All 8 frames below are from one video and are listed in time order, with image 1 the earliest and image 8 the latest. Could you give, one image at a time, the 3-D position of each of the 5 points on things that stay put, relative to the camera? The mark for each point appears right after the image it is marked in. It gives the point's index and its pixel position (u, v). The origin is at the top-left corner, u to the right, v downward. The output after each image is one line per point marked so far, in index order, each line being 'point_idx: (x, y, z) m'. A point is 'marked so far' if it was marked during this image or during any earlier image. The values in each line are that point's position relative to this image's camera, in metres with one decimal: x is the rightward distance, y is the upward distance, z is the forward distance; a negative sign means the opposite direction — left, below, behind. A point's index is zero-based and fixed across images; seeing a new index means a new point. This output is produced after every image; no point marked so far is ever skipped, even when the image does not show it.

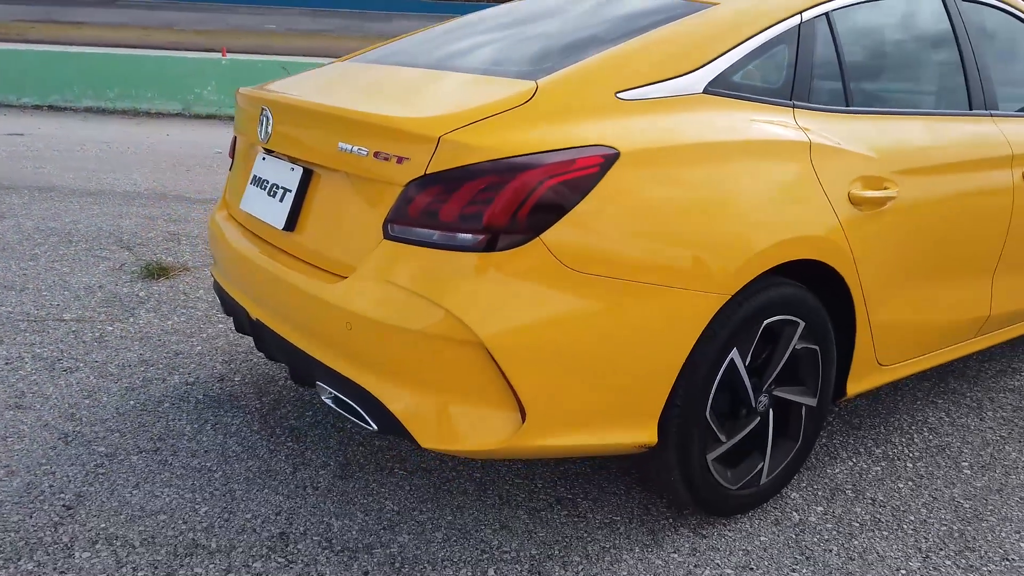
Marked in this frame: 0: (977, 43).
0: (+1.9, +1.0, +3.1) m
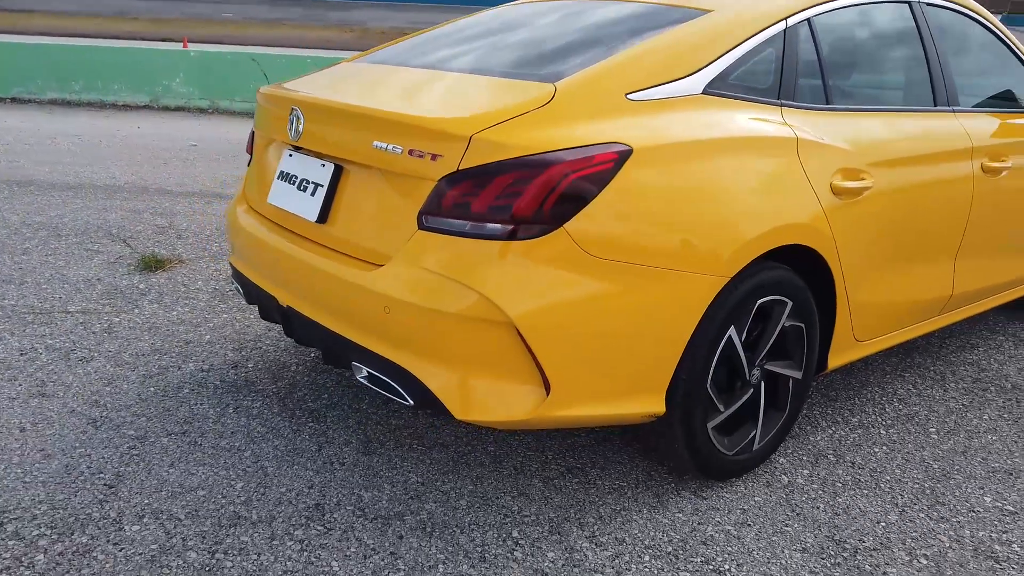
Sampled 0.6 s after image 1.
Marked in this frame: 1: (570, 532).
0: (+1.9, +1.1, +3.4) m
1: (+0.2, -0.7, +2.4) m
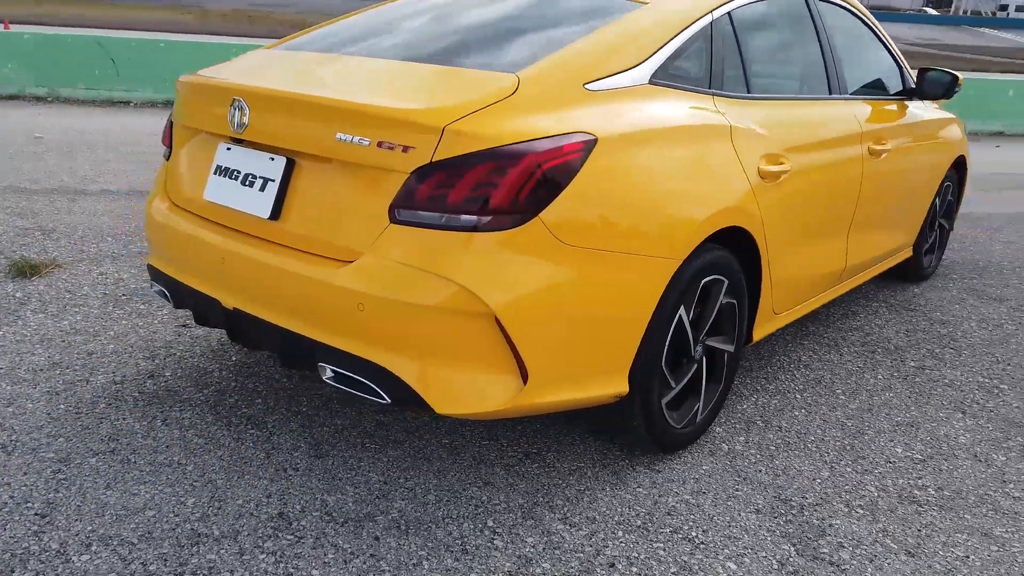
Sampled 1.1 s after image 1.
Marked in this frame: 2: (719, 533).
0: (+1.5, +1.2, +3.7) m
1: (+0.1, -0.7, +2.4) m
2: (+0.6, -0.7, +2.4) m
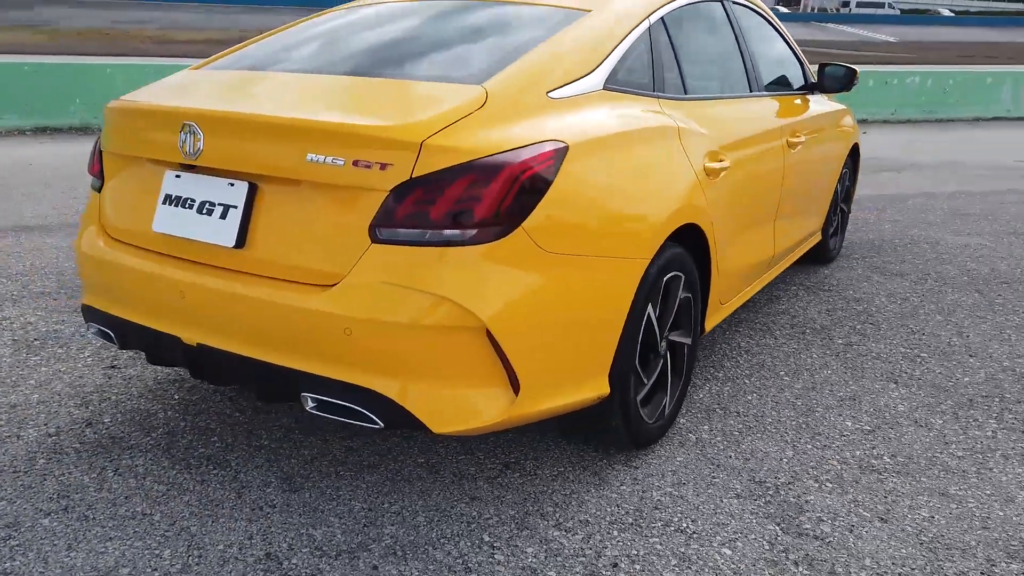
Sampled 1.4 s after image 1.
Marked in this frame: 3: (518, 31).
0: (+1.1, +1.2, +3.9) m
1: (+0.1, -0.7, +2.4) m
2: (+0.6, -0.7, +2.4) m
3: (0.0, +0.9, +2.8) m
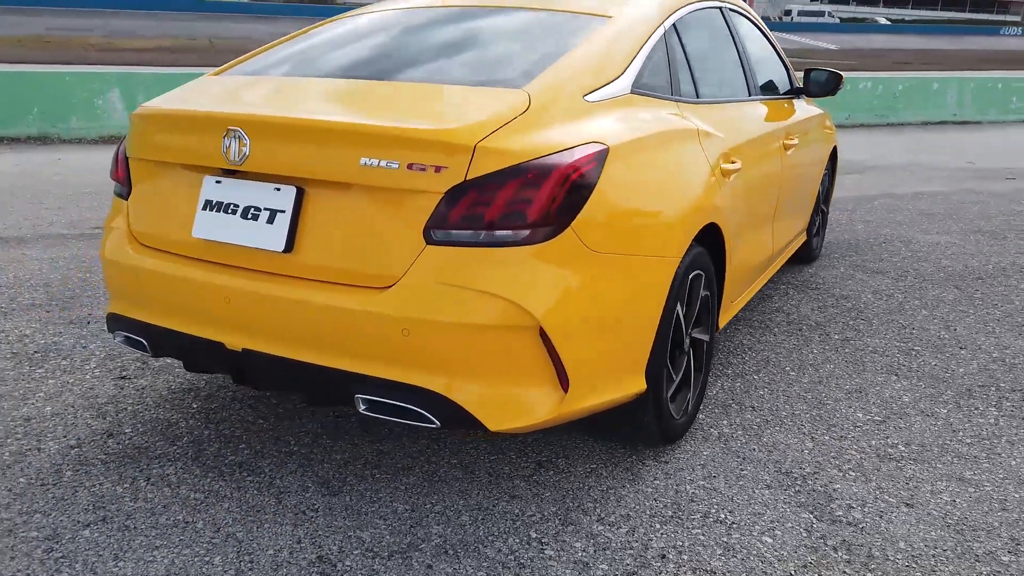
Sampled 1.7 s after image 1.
0: (+1.2, +1.2, +4.0) m
1: (+0.2, -0.7, +2.4) m
2: (+0.7, -0.7, +2.5) m
3: (+0.1, +0.9, +2.8) m
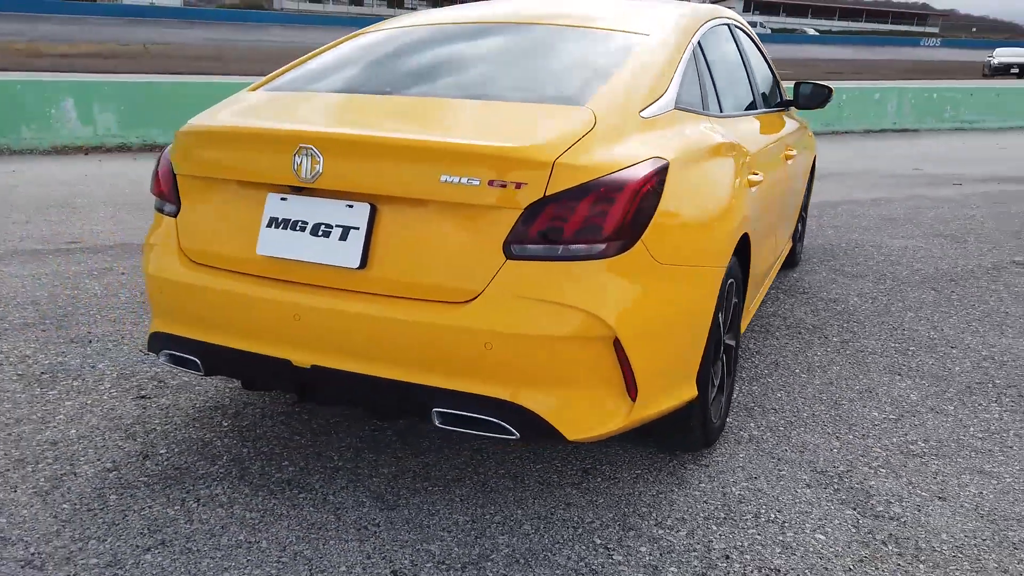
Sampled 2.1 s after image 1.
0: (+1.2, +1.2, +4.1) m
1: (+0.4, -0.8, +2.5) m
2: (+0.9, -0.7, +2.6) m
3: (+0.2, +0.9, +2.9) m
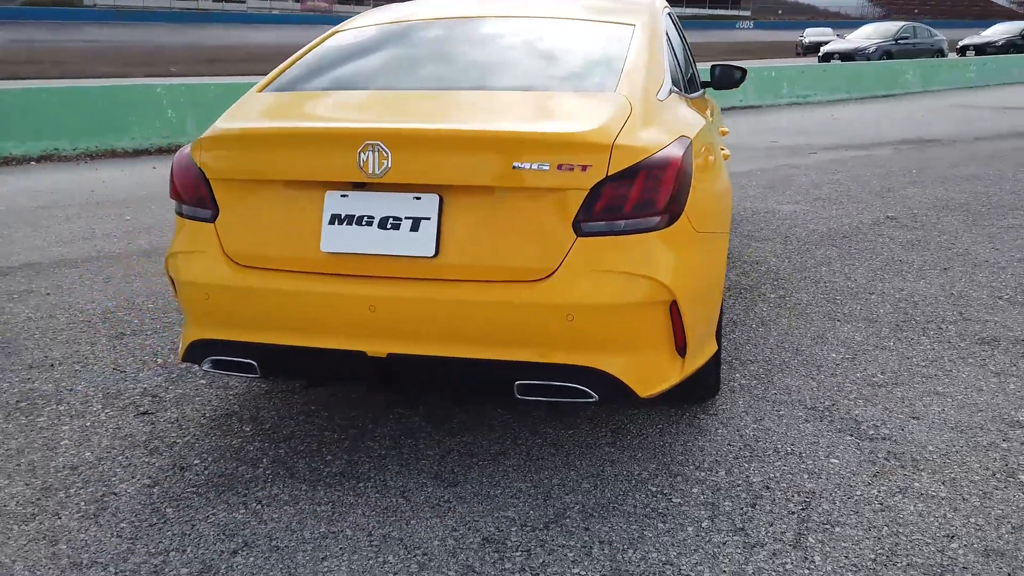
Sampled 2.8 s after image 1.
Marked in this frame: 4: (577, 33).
0: (+0.9, +1.4, +4.4) m
1: (+0.6, -0.6, +2.7) m
2: (+1.1, -0.6, +2.9) m
3: (+0.2, +1.0, +3.1) m
4: (+0.5, +1.0, +3.2) m
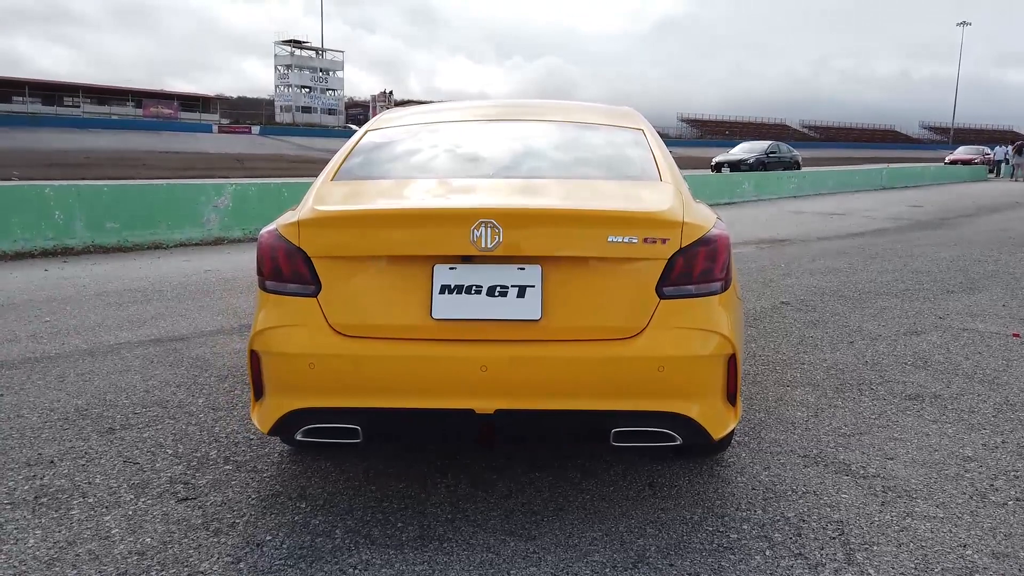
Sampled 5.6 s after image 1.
0: (+0.8, +0.9, +5.0) m
1: (+0.8, -0.9, +3.1) m
2: (+1.3, -0.8, +3.4) m
3: (+0.4, +0.7, +3.5) m
4: (+0.6, +0.7, +3.7) m
